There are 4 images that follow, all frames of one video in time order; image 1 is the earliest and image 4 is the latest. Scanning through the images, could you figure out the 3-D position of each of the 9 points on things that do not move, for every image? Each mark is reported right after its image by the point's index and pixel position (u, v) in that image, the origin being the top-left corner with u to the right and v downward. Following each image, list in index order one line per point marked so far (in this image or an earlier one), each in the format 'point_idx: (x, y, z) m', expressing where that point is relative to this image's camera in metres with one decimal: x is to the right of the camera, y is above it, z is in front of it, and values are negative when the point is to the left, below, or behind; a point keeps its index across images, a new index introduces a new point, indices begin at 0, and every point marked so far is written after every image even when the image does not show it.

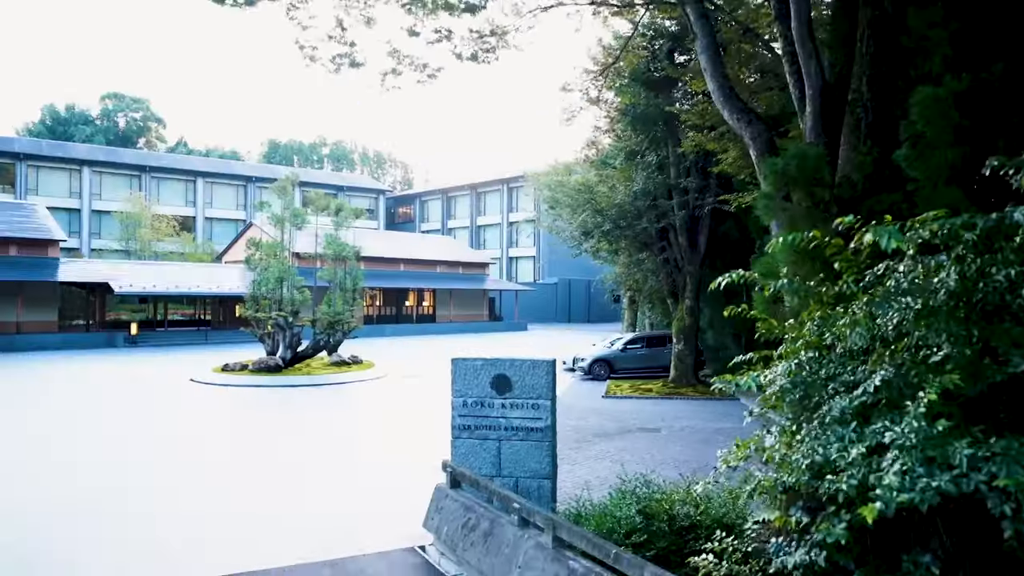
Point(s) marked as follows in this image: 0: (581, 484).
0: (+0.9, -2.4, +8.8) m
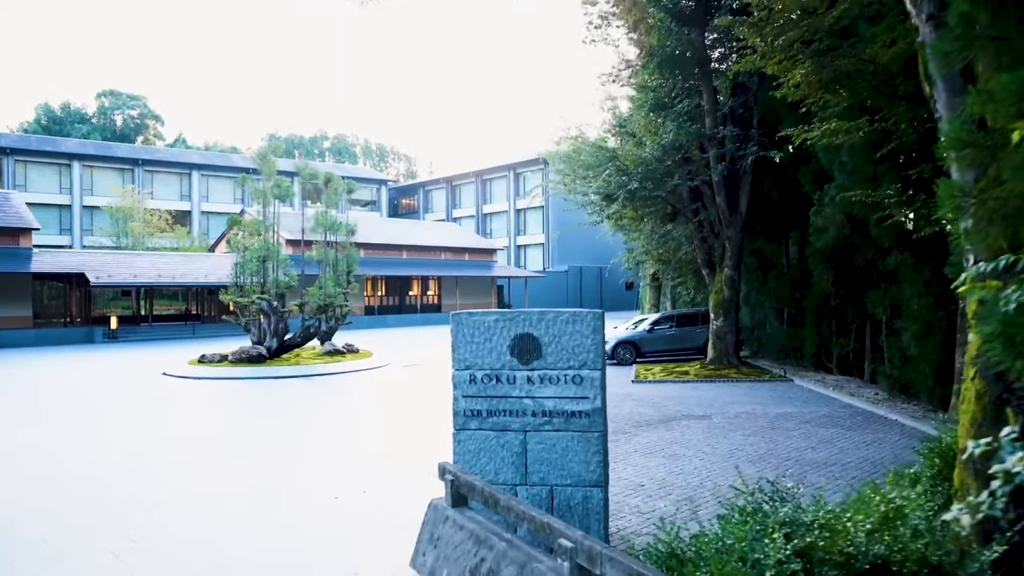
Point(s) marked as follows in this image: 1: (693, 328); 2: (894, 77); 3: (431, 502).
0: (+1.1, -1.8, +6.5) m
1: (+4.8, -1.1, +18.9) m
2: (+5.0, +2.8, +9.5) m
3: (-0.5, -1.3, +4.4) m
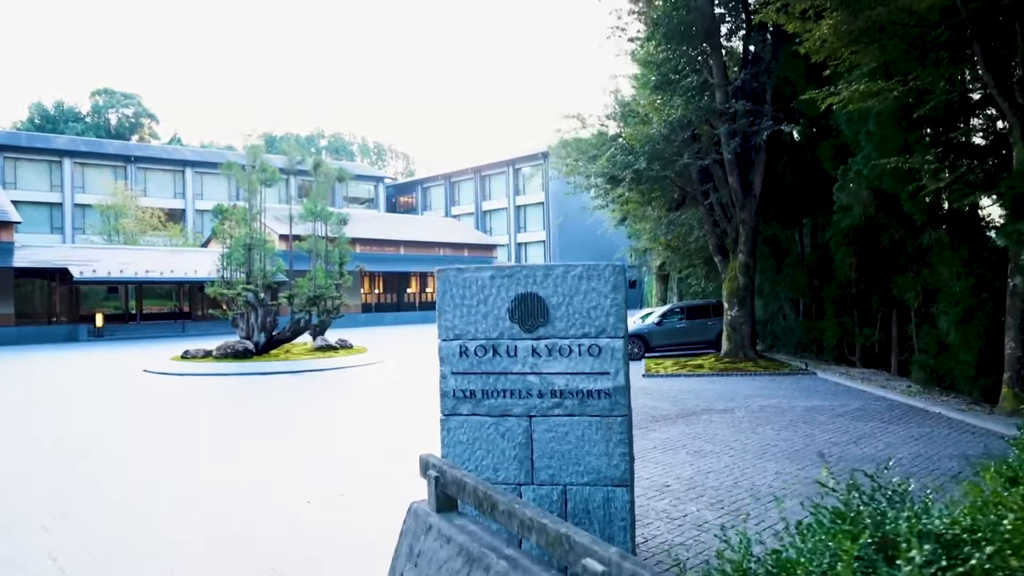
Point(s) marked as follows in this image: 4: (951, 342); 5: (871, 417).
0: (+1.1, -1.6, +5.5) m
1: (+4.8, -0.8, +17.9) m
2: (+5.0, +3.1, +8.5) m
3: (-0.5, -1.0, +3.4) m
4: (+6.3, -0.8, +10.3) m
5: (+4.4, -1.6, +8.8) m
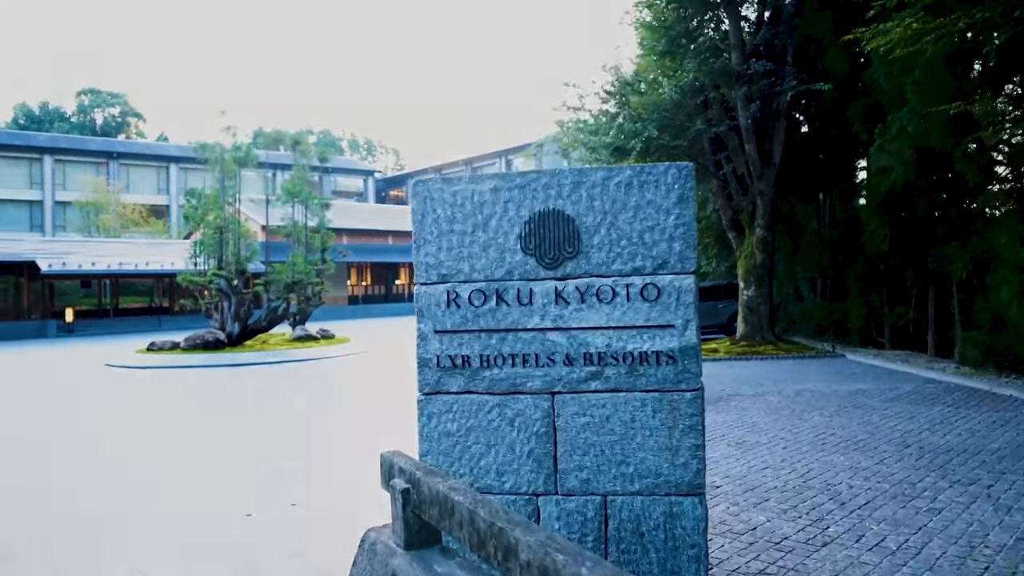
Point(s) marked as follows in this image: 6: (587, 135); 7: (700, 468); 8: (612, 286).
0: (+1.2, -1.2, +4.2) m
1: (+4.7, -0.4, +16.7) m
2: (+5.0, +3.5, +7.3) m
3: (-0.4, -0.7, +2.2) m
4: (+6.3, -0.3, +9.1) m
5: (+4.4, -1.2, +7.6) m
6: (+1.6, +3.3, +15.2) m
7: (+0.7, -0.6, +2.5) m
8: (+0.4, 0.0, +2.6) m
